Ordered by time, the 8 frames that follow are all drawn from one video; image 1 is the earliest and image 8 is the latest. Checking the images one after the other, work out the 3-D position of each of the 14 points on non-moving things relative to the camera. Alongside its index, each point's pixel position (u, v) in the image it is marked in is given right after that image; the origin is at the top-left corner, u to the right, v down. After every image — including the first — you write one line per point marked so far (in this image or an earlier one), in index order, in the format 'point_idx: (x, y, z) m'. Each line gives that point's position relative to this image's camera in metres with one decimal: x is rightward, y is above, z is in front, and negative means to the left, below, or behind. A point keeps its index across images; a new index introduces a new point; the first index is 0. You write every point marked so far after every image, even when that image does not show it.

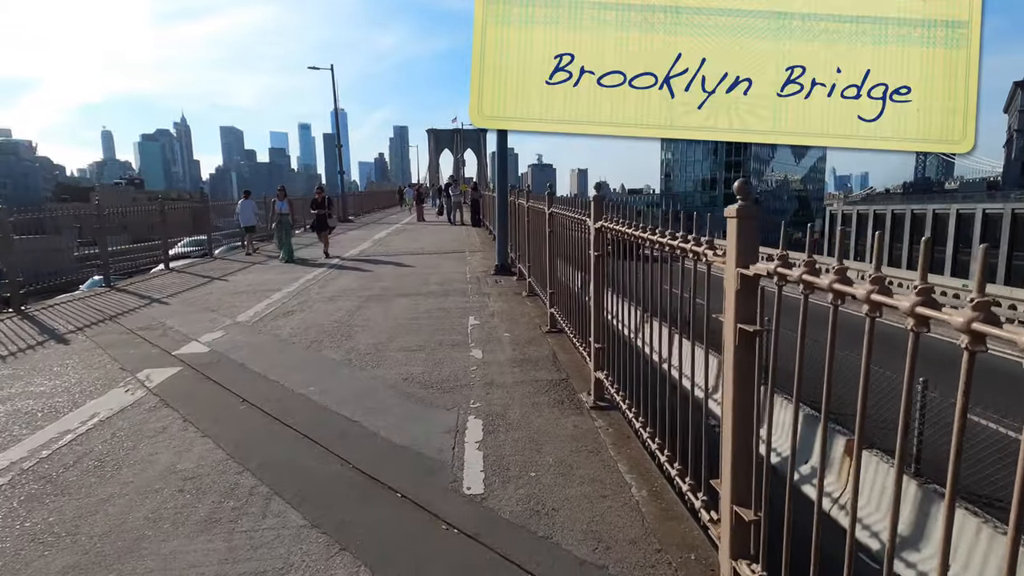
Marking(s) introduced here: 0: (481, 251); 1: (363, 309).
0: (-0.9, +1.0, +15.4) m
1: (-2.4, -0.3, +8.7) m
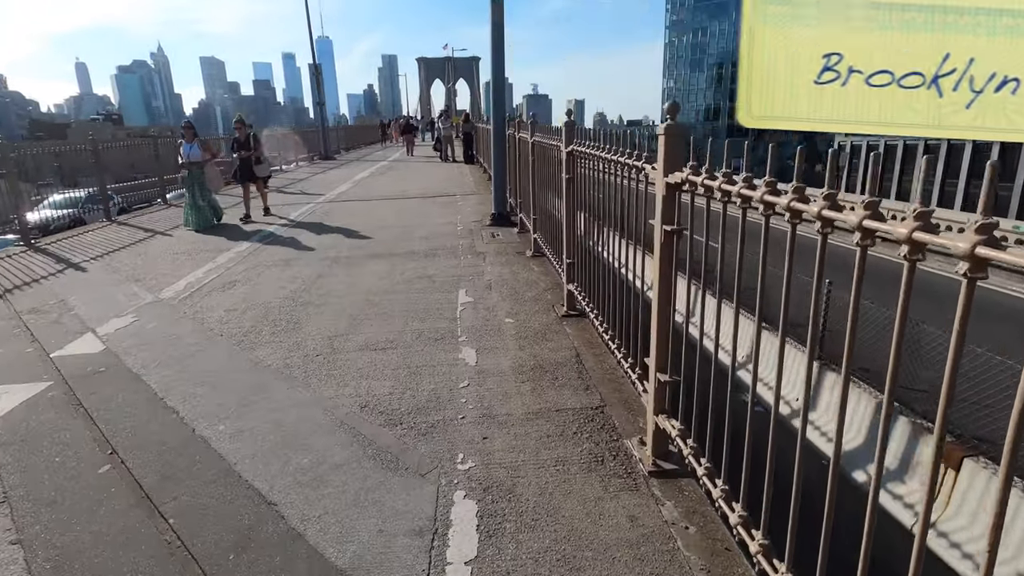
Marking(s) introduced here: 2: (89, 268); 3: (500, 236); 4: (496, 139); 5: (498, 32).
0: (-0.9, +2.3, +13.3) m
1: (-2.4, +0.1, +6.9) m
2: (-6.2, +0.3, +7.9) m
3: (-0.2, +0.8, +8.8) m
4: (-0.3, +2.6, +9.5) m
5: (-0.2, +4.2, +9.1) m
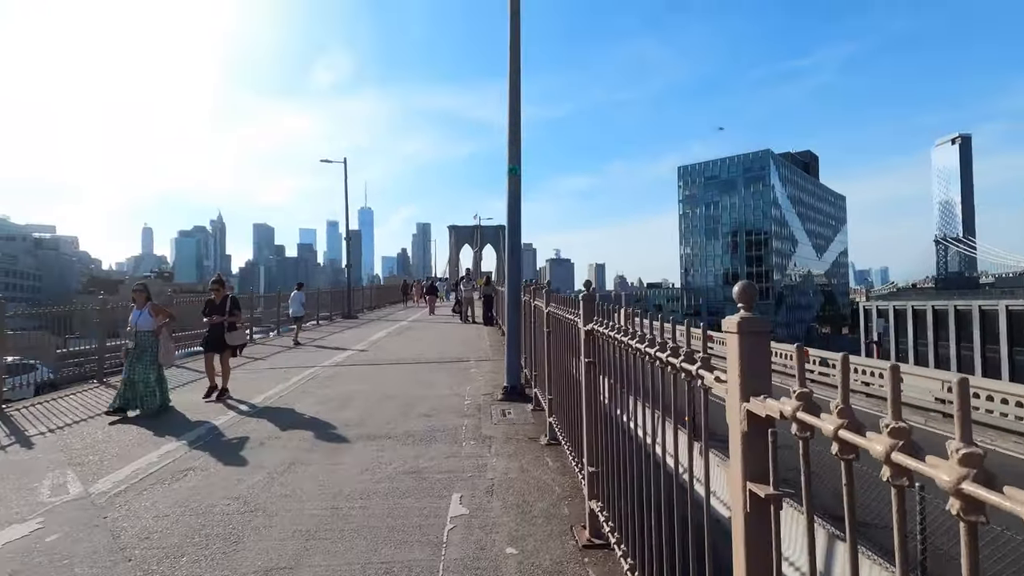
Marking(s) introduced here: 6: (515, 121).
0: (-0.5, -1.7, +12.4) m
1: (-2.3, -1.9, +5.7) m
2: (-6.1, -2.0, +6.9) m
3: (0.0, -1.8, +7.7) m
4: (0.0, -0.4, +8.8) m
5: (0.0, +1.3, +8.9) m
6: (+0.1, +2.8, +9.1) m
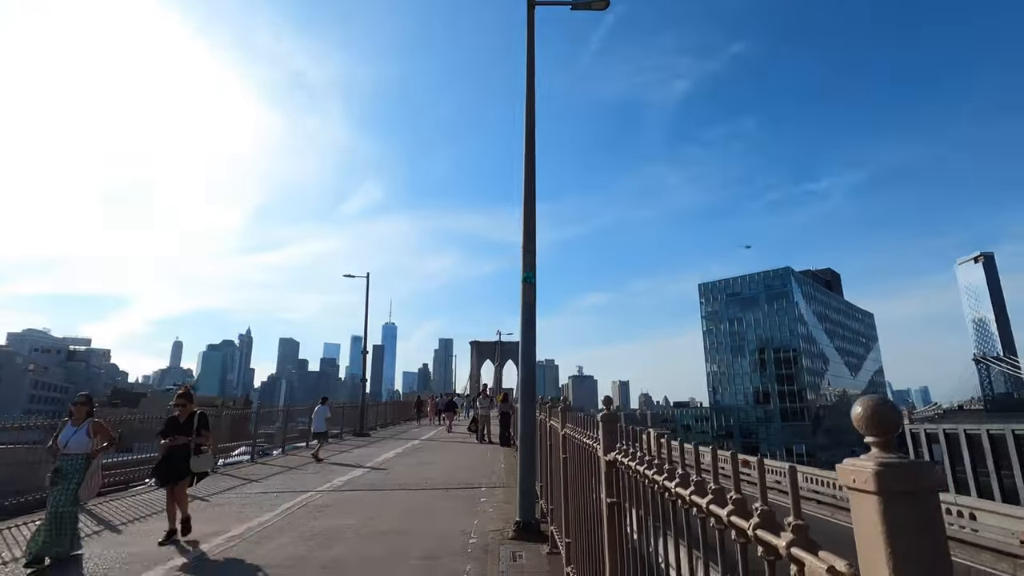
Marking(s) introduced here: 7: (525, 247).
0: (-0.2, -4.2, +11.1) m
1: (-2.2, -2.9, +4.6) m
2: (-6.0, -3.3, +5.9) m
3: (+0.1, -3.3, +6.5) m
4: (+0.2, -2.1, +7.9) m
5: (+0.3, -0.4, +8.3) m
6: (+0.3, +1.0, +8.8) m
7: (+0.2, +0.7, +8.7) m
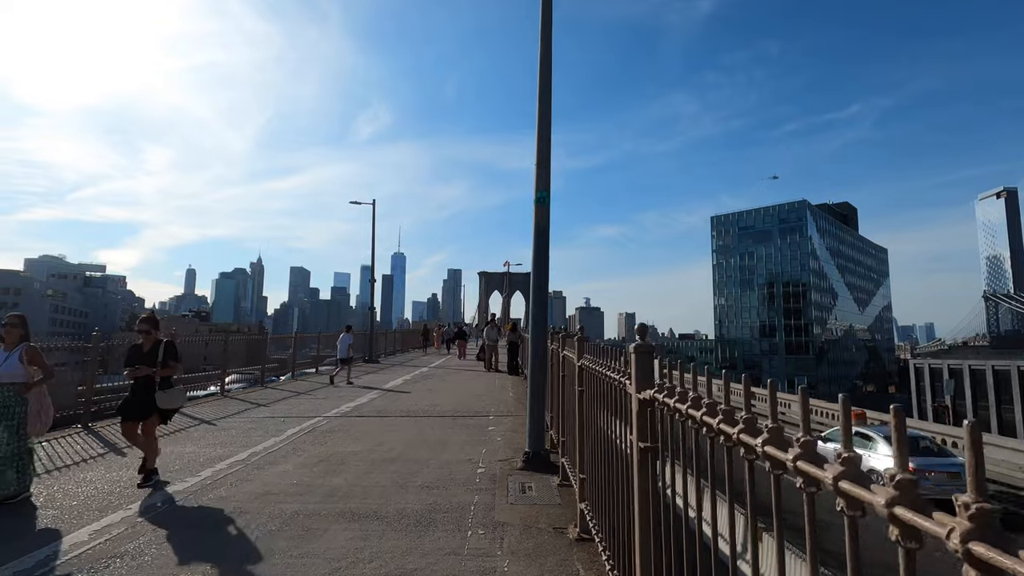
0: (0.0, -2.7, +11.0) m
1: (-2.2, -2.2, +4.4) m
2: (-5.9, -2.4, +5.8) m
3: (+0.2, -2.4, +6.2) m
4: (+0.3, -1.0, +7.5) m
5: (+0.4, +0.7, +7.7) m
6: (+0.5, +2.1, +8.0) m
7: (+0.4, +1.8, +7.9) m
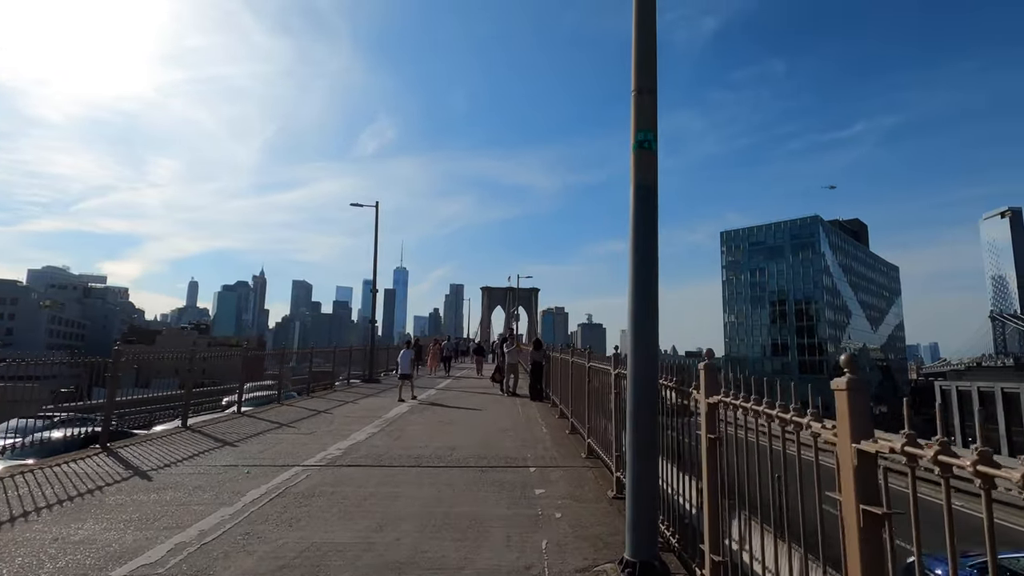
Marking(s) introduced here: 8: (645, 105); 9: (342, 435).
0: (+0.7, -2.7, +8.0) m
1: (-1.4, -2.1, +1.4) m
2: (-5.1, -2.2, +2.8) m
3: (+1.0, -2.3, +3.2) m
4: (+1.1, -1.0, +4.5) m
5: (+1.2, +0.7, +4.8) m
6: (+1.3, +2.2, +5.1) m
7: (+1.2, +1.9, +5.0) m
8: (+1.2, +1.7, +5.0) m
9: (-3.6, -3.1, +11.0) m
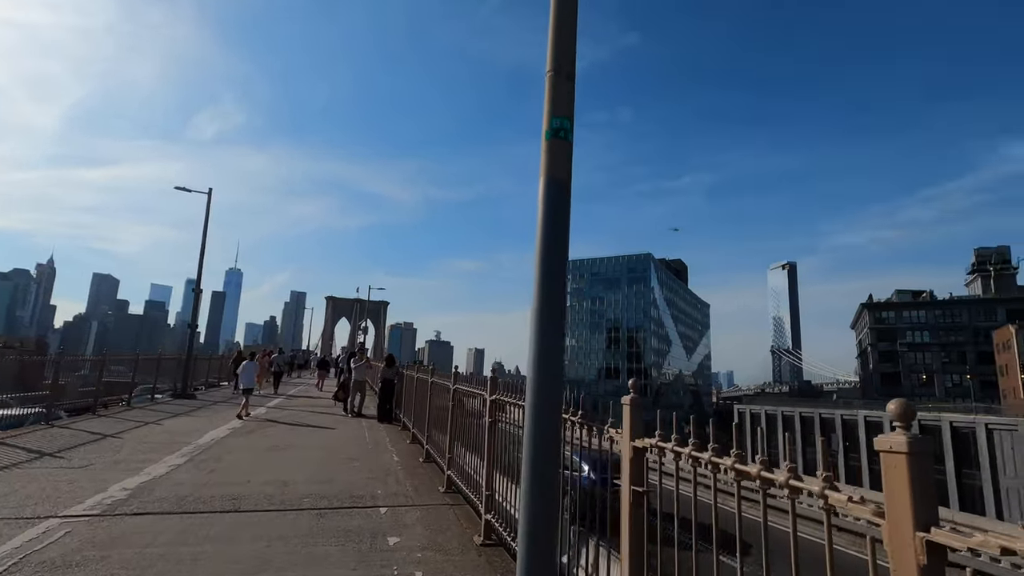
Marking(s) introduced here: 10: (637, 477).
0: (-1.2, -2.9, +6.8) m
1: (-1.4, -1.9, -0.1) m
2: (-5.4, -1.8, +0.3) m
3: (+0.4, -2.4, +2.4) m
4: (+0.2, -1.1, +3.7) m
5: (+0.4, +0.6, +4.0) m
6: (+0.4, +2.0, +4.5) m
7: (+0.4, +1.7, +4.3) m
8: (+0.4, +1.6, +4.3) m
9: (-6.2, -2.9, +8.6) m
10: (+0.7, -1.1, +3.3) m
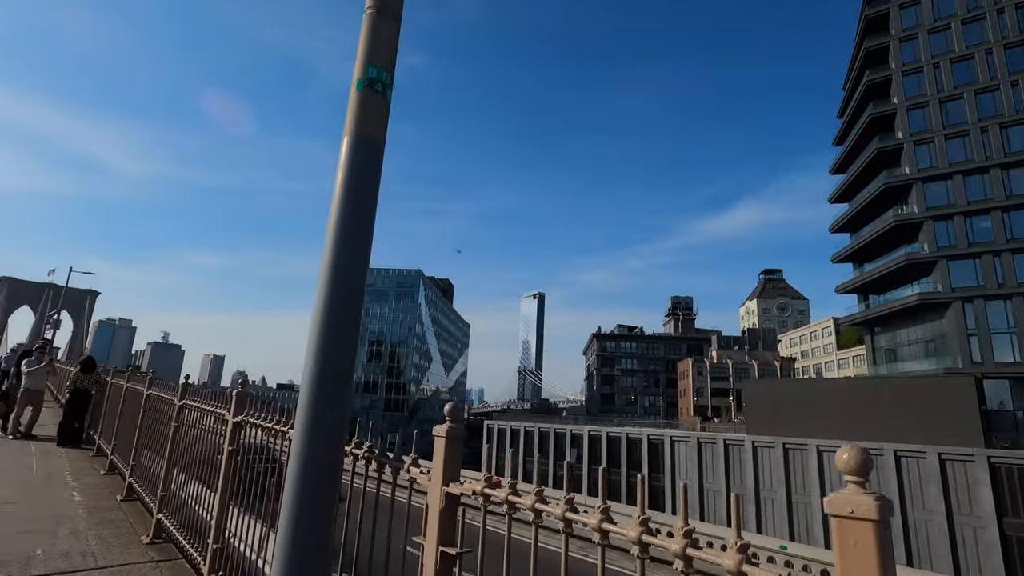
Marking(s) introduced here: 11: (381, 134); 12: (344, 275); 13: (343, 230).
0: (-3.7, -2.7, +4.9) m
1: (-1.0, -1.7, -1.4) m
2: (-4.7, -1.1, -2.8) m
3: (-0.4, -2.3, +1.5) m
4: (-1.0, -1.0, +2.7) m
5: (-0.8, +0.6, +3.1) m
6: (-0.8, +2.1, +3.6) m
7: (-0.9, +1.8, +3.4) m
8: (-0.8, +1.6, +3.4) m
9: (-9.0, -2.2, +4.4) m
10: (-0.4, -1.1, +2.6) m
11: (-0.8, +0.9, +3.3) m
12: (-0.9, +0.1, +3.0) m
13: (-0.9, +0.6, +3.1) m
